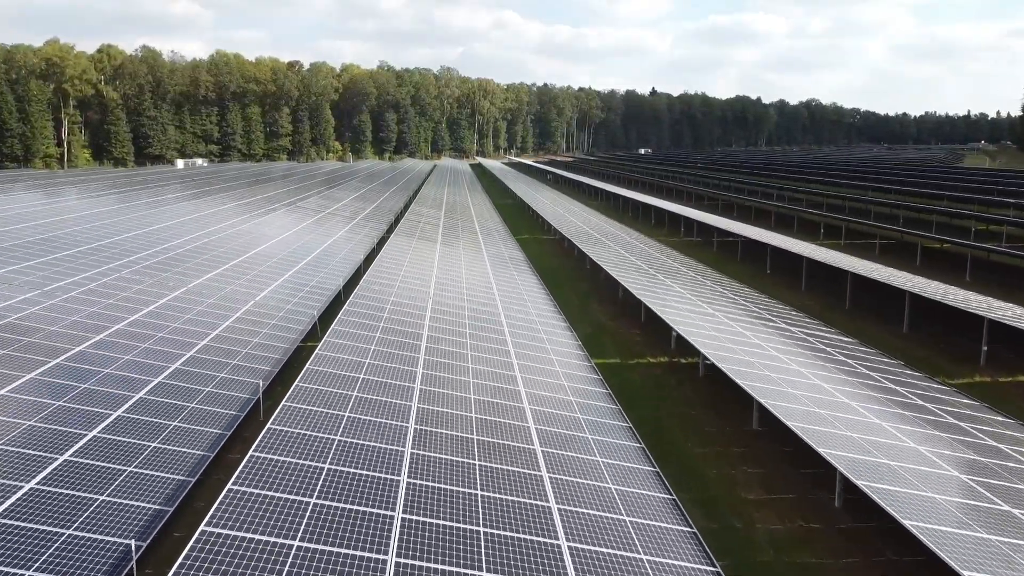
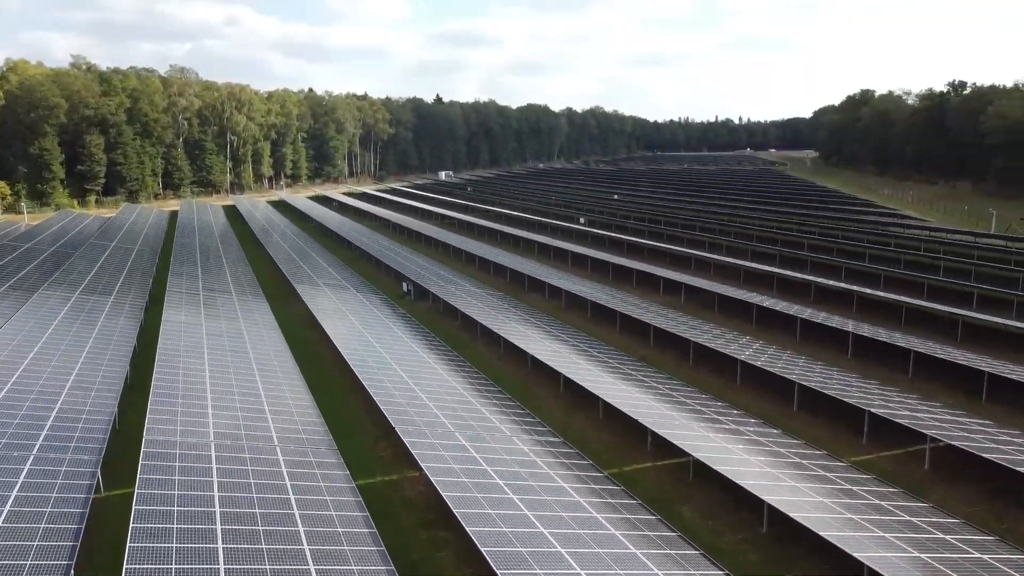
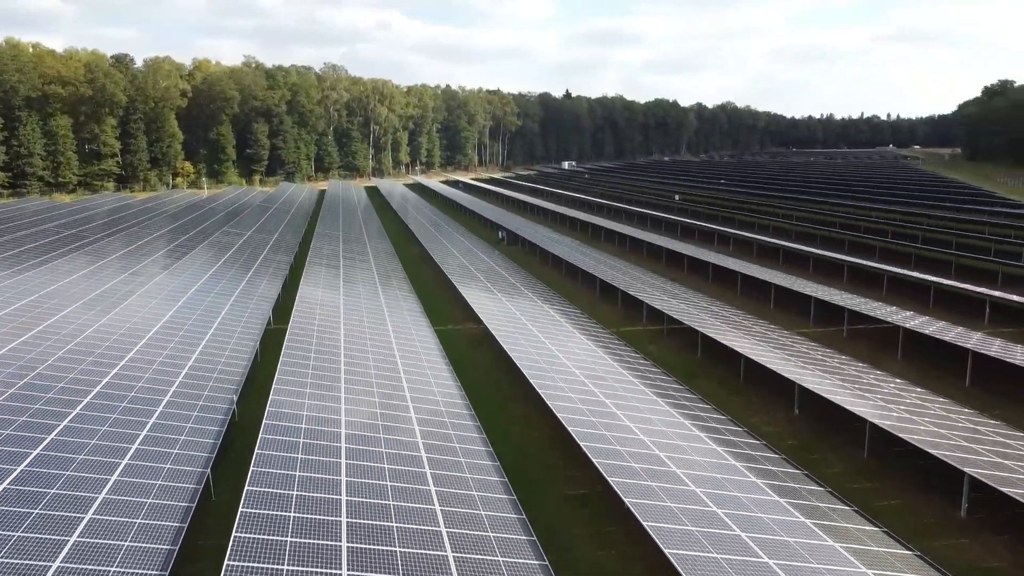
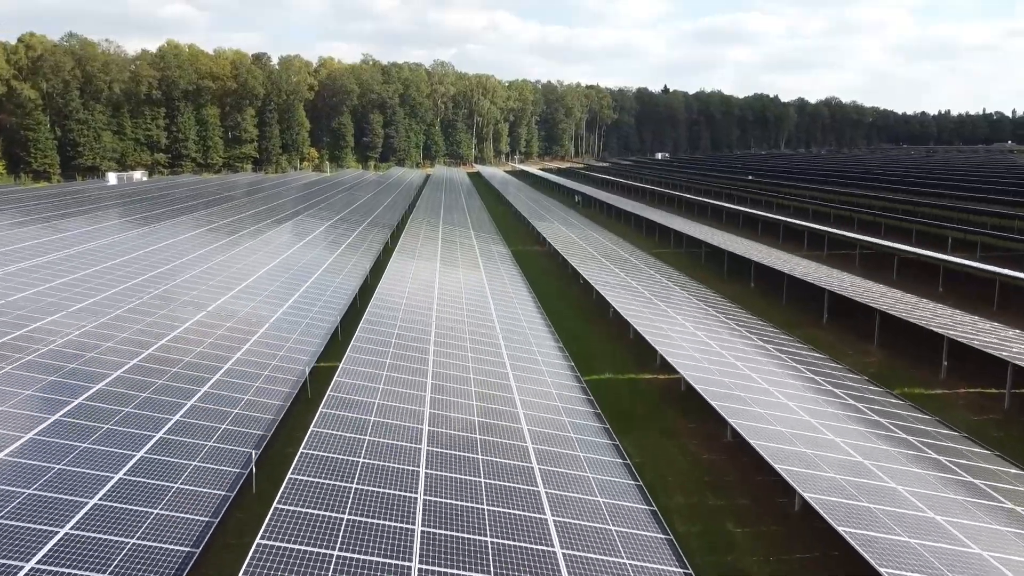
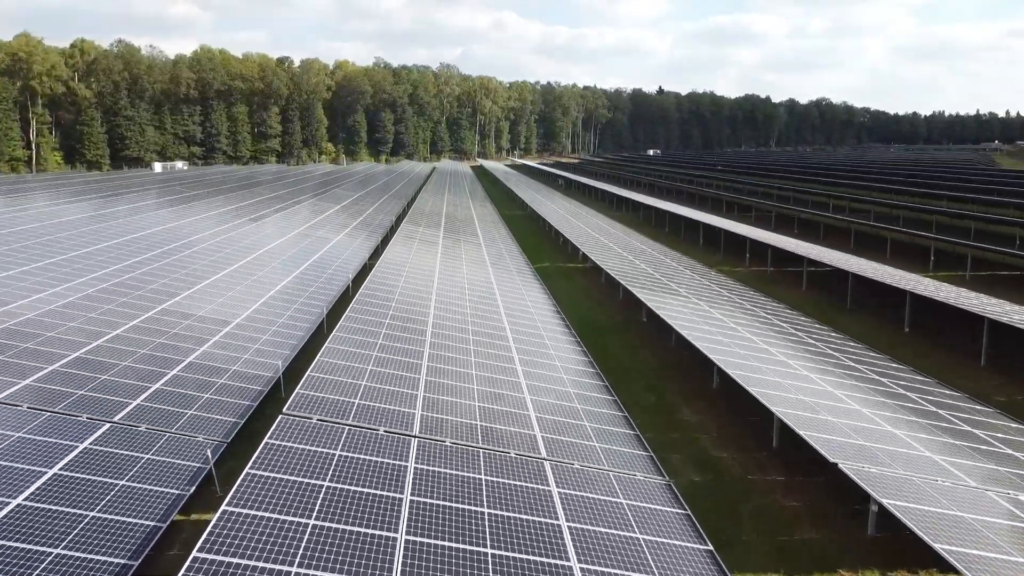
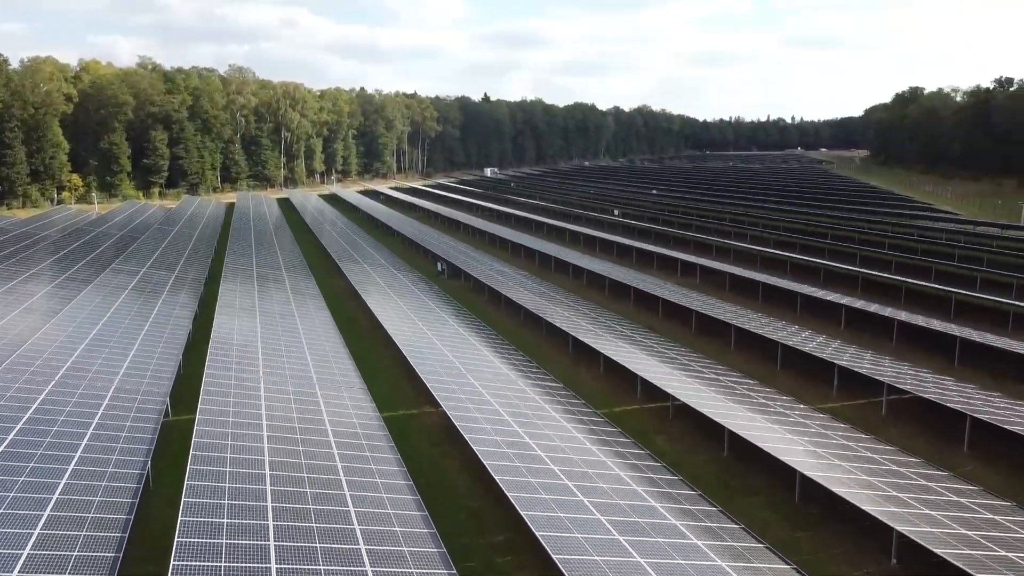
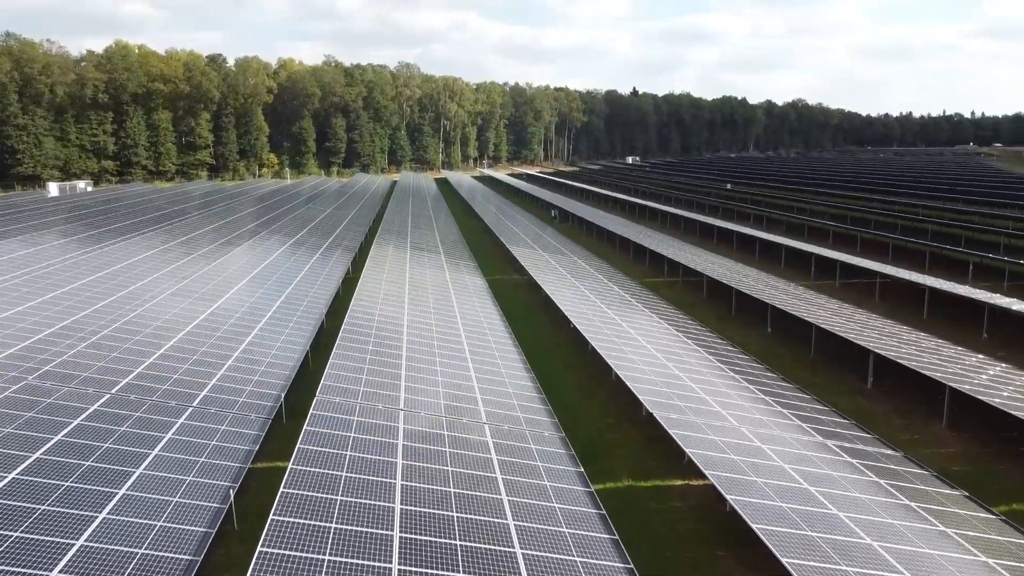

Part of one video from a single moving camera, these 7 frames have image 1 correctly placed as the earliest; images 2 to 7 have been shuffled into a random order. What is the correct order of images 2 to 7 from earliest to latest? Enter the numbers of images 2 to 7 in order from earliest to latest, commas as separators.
5, 4, 7, 3, 6, 2
